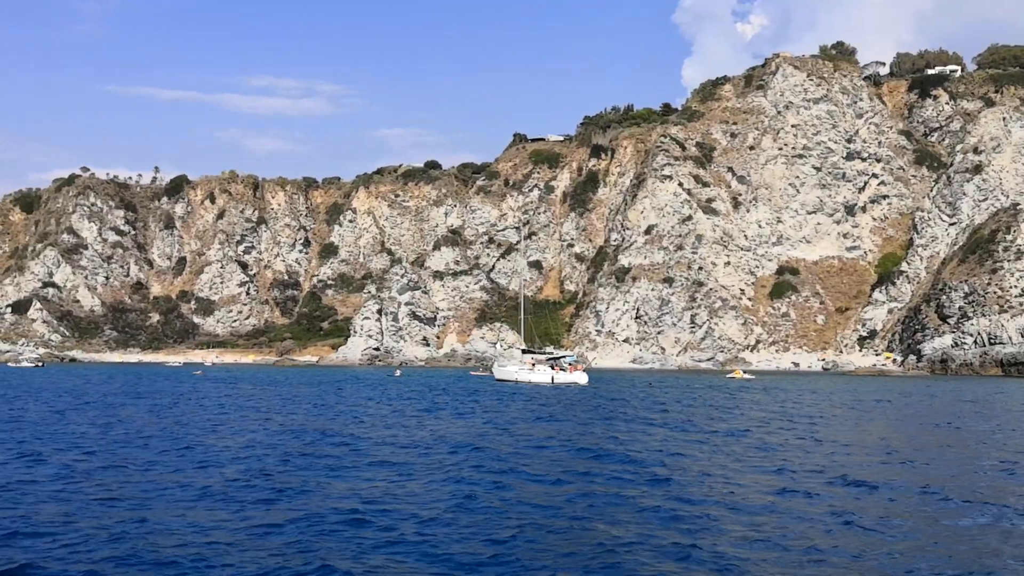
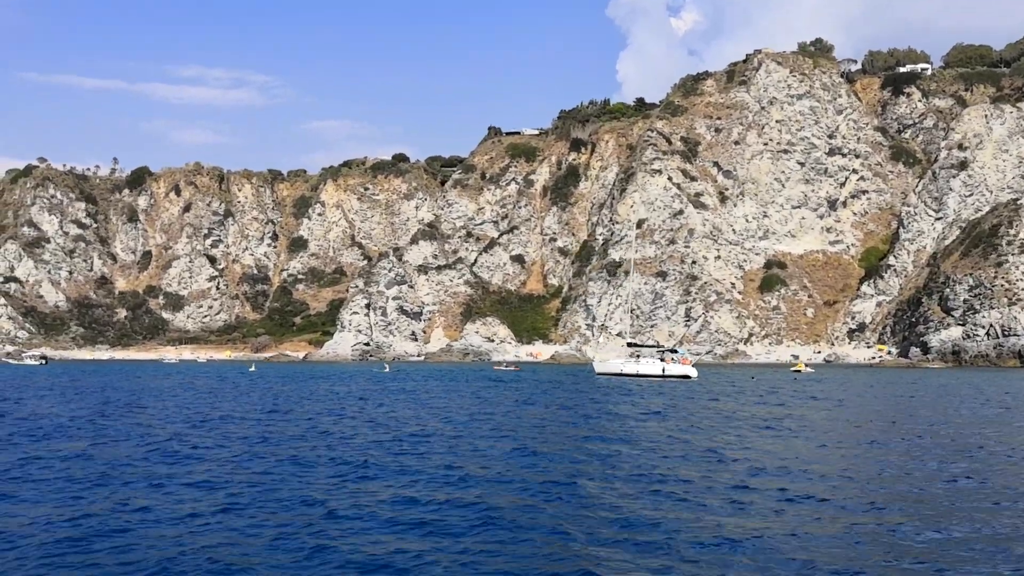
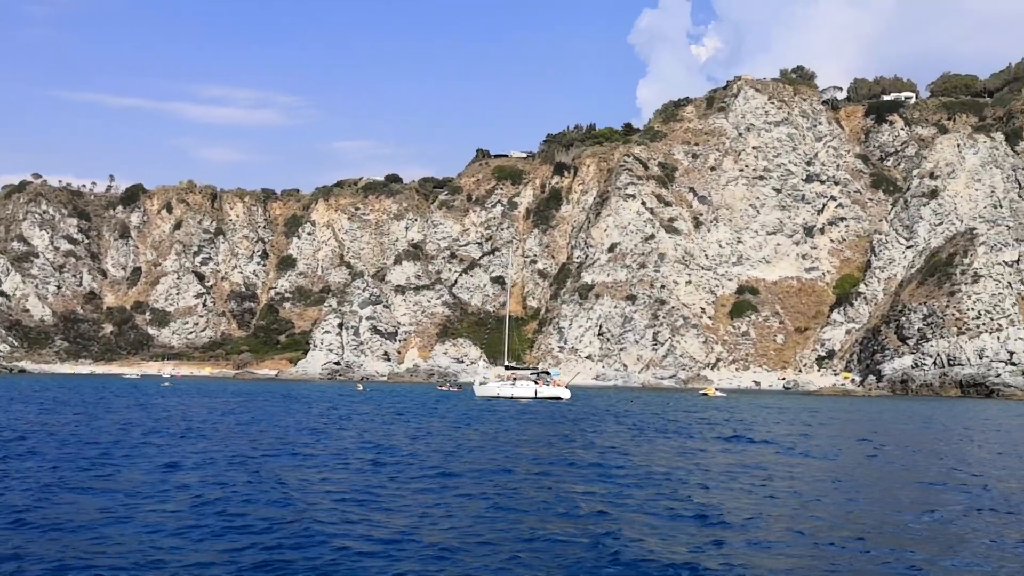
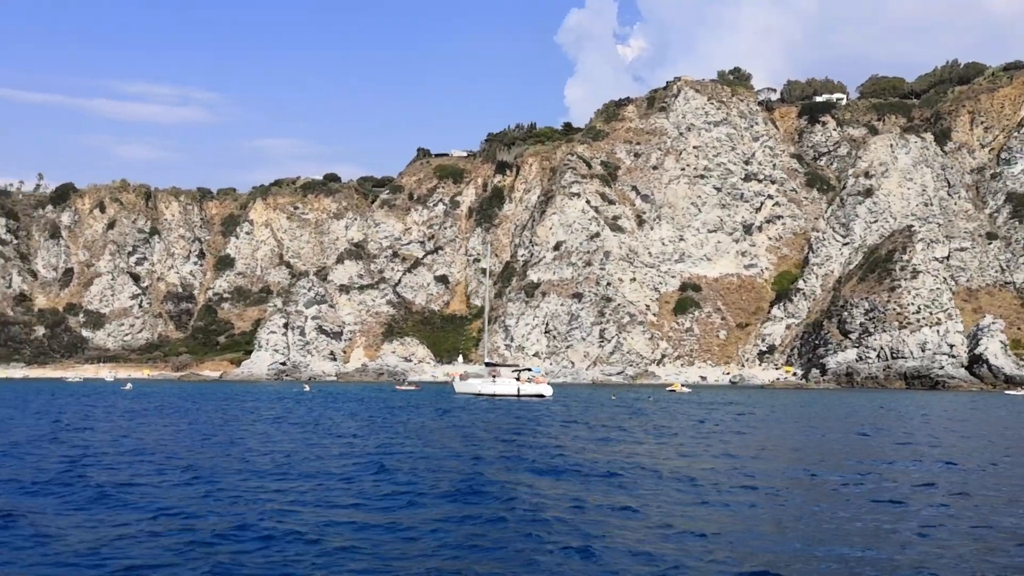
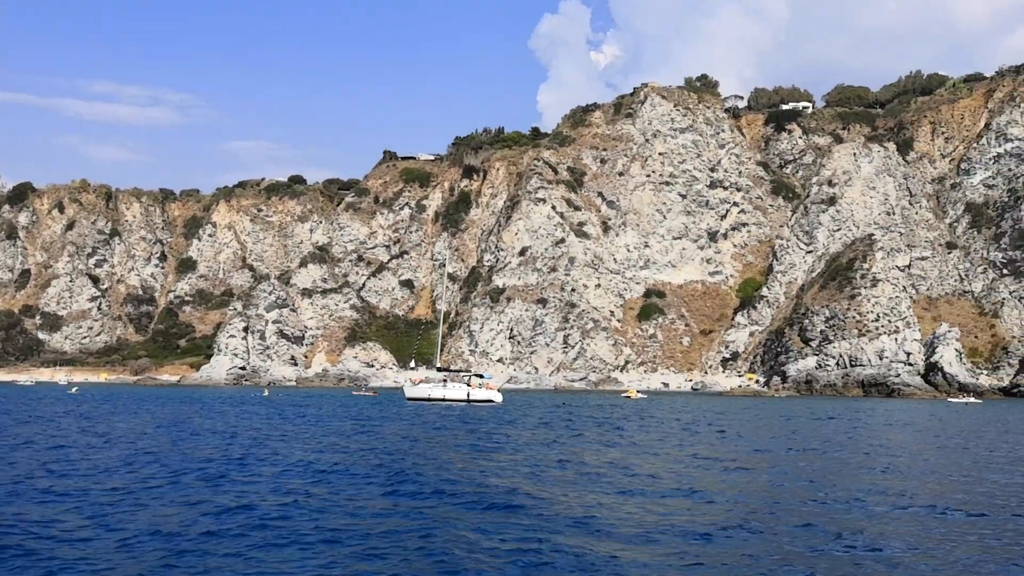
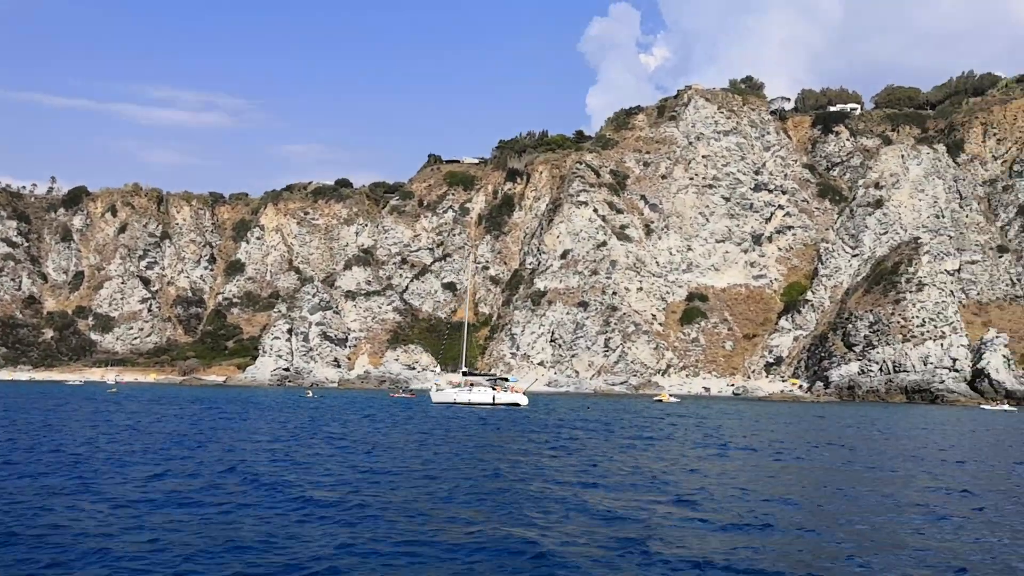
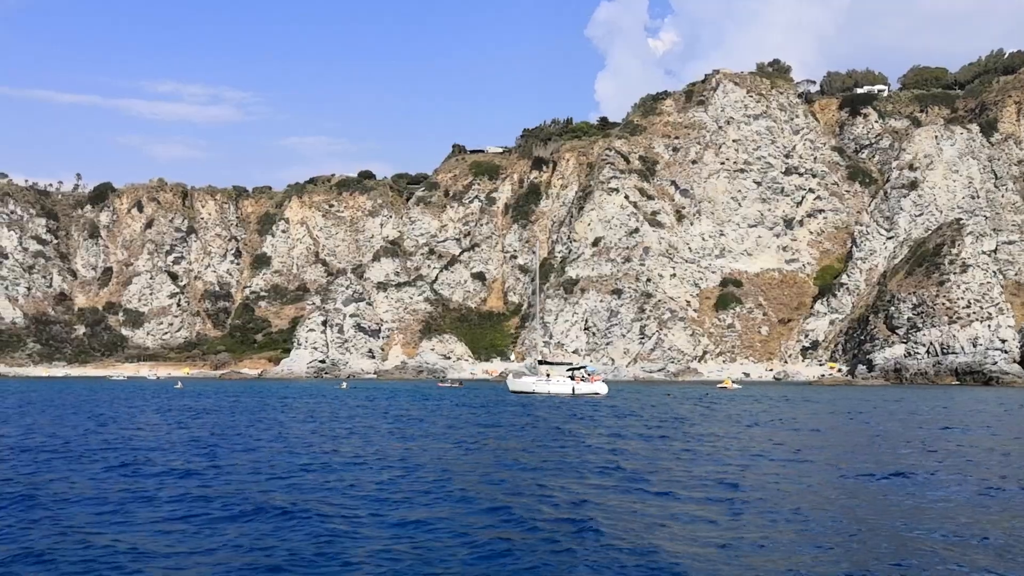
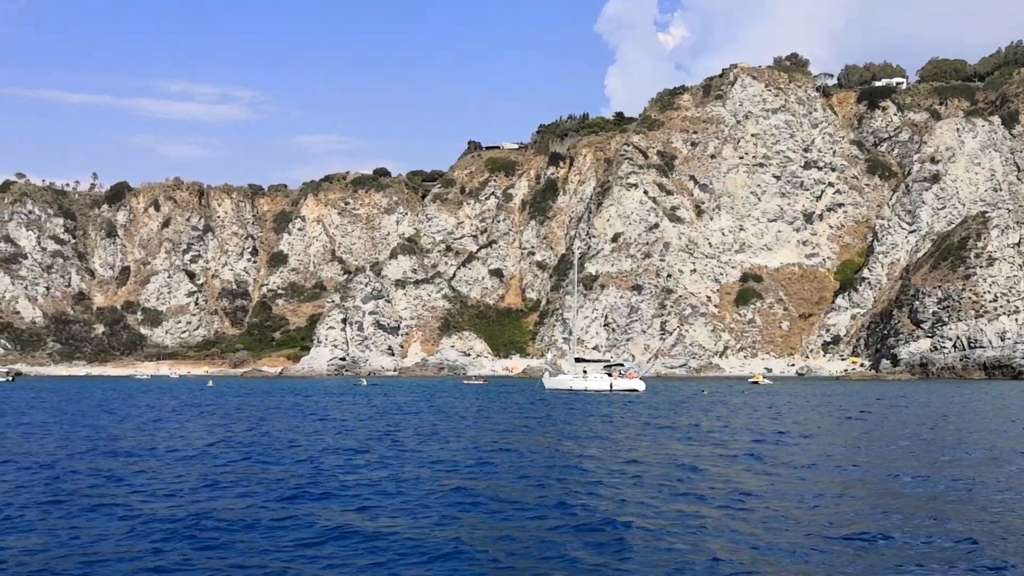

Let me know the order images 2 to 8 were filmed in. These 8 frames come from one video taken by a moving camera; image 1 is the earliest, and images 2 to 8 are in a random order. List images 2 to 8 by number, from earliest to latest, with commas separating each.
3, 6, 5, 4, 7, 8, 2
